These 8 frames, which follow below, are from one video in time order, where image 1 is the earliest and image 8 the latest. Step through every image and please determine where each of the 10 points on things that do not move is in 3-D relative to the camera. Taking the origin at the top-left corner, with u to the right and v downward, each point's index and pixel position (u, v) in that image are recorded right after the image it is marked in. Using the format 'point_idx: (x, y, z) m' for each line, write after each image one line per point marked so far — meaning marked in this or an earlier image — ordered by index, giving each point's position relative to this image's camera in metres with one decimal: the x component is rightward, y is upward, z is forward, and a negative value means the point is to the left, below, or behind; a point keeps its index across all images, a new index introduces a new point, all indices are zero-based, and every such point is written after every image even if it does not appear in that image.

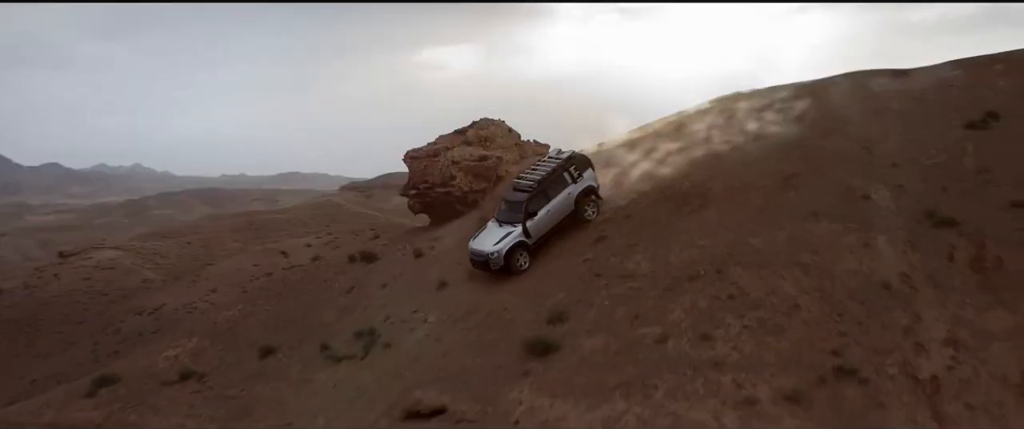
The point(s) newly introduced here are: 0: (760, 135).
0: (+1.9, +0.7, +10.2) m
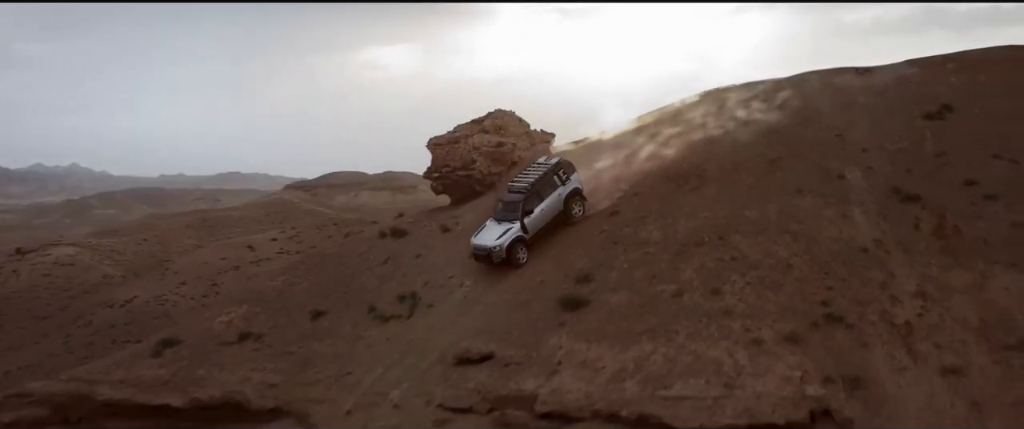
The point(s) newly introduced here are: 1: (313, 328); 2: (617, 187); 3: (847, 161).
0: (+2.0, +0.8, +11.5) m
1: (-1.3, -0.8, +10.2) m
2: (+0.9, +0.3, +11.0) m
3: (+2.6, +0.4, +10.5) m
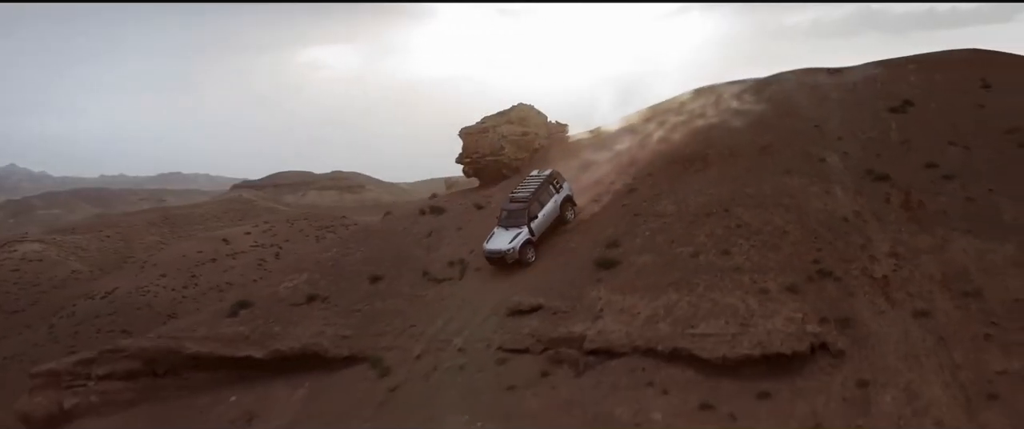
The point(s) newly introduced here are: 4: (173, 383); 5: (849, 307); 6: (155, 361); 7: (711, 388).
0: (+2.2, +1.0, +13.2) m
1: (-1.1, -0.6, +11.8) m
2: (+1.2, +0.5, +12.7) m
3: (+2.8, +0.6, +12.3) m
4: (-2.8, -1.4, +11.2) m
5: (+2.5, -0.6, +9.8) m
6: (-2.9, -1.2, +11.2) m
7: (+1.4, -1.1, +9.0) m
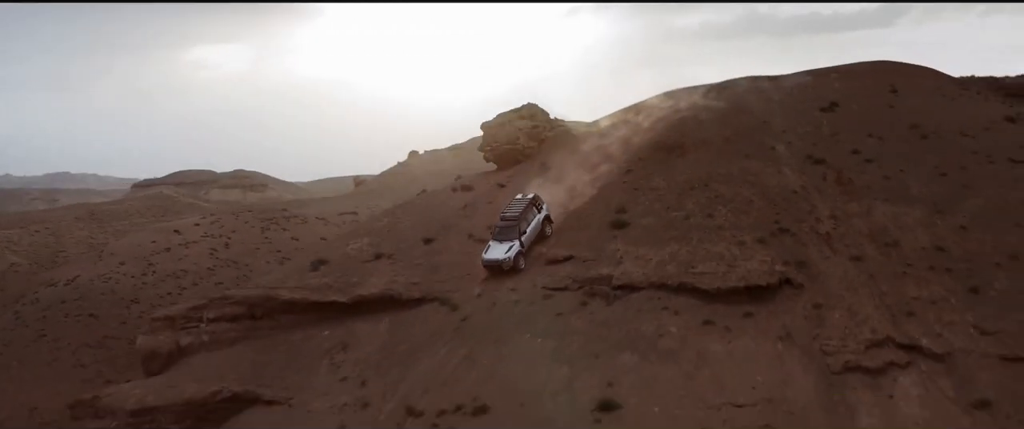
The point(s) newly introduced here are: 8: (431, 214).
0: (+2.3, +1.3, +16.6) m
1: (-0.9, -0.4, +14.8) m
2: (+1.3, +0.7, +15.9) m
3: (+3.0, +0.9, +15.6) m
4: (-2.5, -1.1, +14.1) m
5: (+2.8, -0.3, +13.2) m
6: (-2.6, -0.9, +14.1) m
7: (+1.8, -0.8, +12.3) m
8: (-0.8, 0.0, +15.7) m
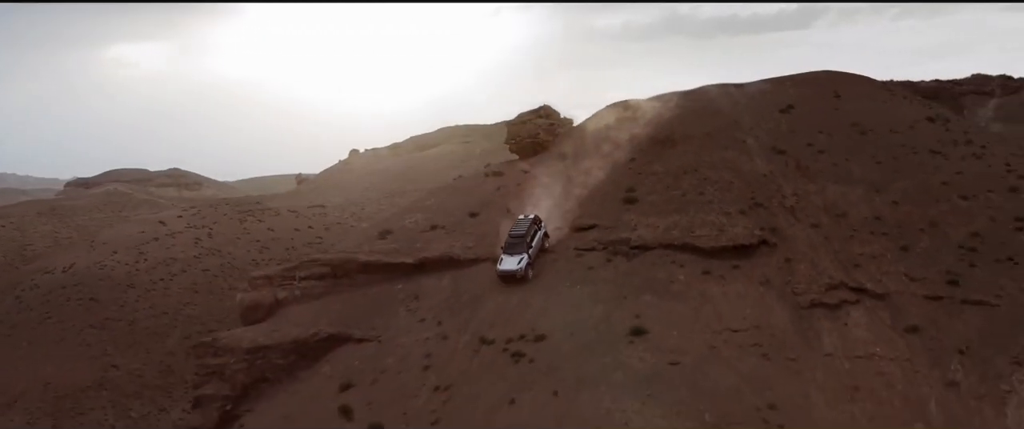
0: (+2.5, +1.5, +20.3) m
1: (-0.5, -0.1, +18.4) m
2: (+1.6, +1.0, +19.6) m
3: (+3.3, +1.2, +19.4) m
4: (-2.1, -0.8, +17.6) m
5: (+3.3, -0.1, +17.0) m
6: (-2.2, -0.7, +17.6) m
7: (+2.3, -0.6, +16.0) m
8: (-0.5, +0.3, +19.3) m
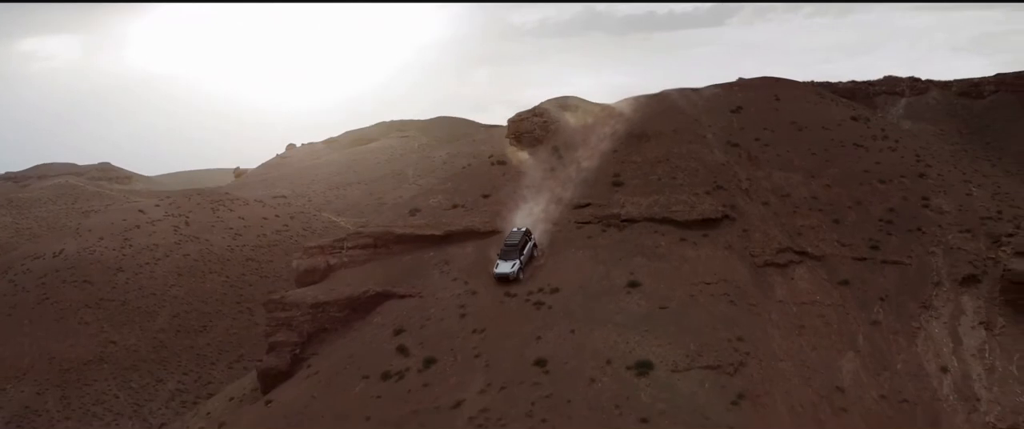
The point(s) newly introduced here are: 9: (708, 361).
0: (+2.5, +1.9, +24.4) m
1: (-0.4, +0.2, +22.4) m
2: (+1.6, +1.3, +23.7) m
3: (+3.3, +1.5, +23.6) m
4: (-2.0, -0.5, +21.4) m
5: (+3.4, +0.2, +21.1) m
6: (-2.1, -0.4, +21.4) m
7: (+2.5, -0.3, +20.1) m
8: (-0.5, +0.6, +23.2) m
9: (+2.5, -1.8, +17.3) m
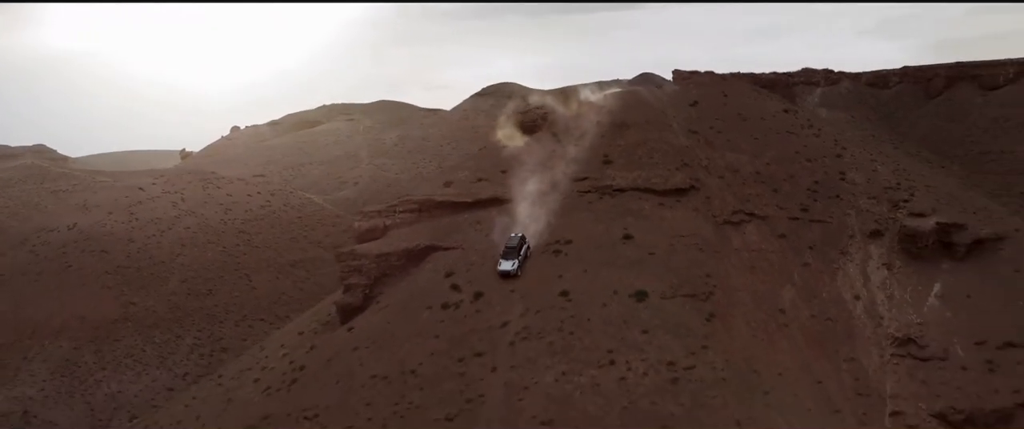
0: (+2.5, +2.5, +30.6) m
1: (-0.2, +0.8, +28.4) m
2: (+1.7, +1.9, +29.8) m
3: (+3.4, +2.1, +29.8) m
4: (-1.7, 0.0, +27.4) m
5: (+3.7, +0.8, +27.4) m
6: (-1.8, +0.2, +27.4) m
7: (+2.9, +0.3, +26.3) m
8: (-0.3, +1.1, +29.2) m
9: (+3.0, -1.3, +23.6) m
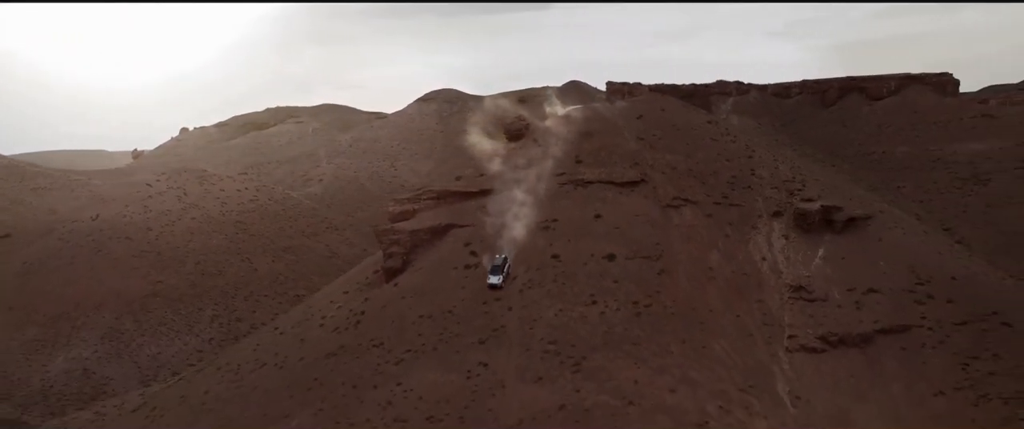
0: (+2.2, +2.8, +39.8) m
1: (-0.4, +1.1, +37.4) m
2: (+1.4, +2.3, +38.9) m
3: (+3.2, +2.5, +39.0) m
4: (-1.8, +0.4, +36.3) m
5: (+3.6, +1.2, +36.6) m
6: (-1.9, +0.5, +36.3) m
7: (+2.8, +0.7, +35.5) m
8: (-0.6, +1.5, +38.2) m
9: (+3.2, -1.0, +32.8) m
